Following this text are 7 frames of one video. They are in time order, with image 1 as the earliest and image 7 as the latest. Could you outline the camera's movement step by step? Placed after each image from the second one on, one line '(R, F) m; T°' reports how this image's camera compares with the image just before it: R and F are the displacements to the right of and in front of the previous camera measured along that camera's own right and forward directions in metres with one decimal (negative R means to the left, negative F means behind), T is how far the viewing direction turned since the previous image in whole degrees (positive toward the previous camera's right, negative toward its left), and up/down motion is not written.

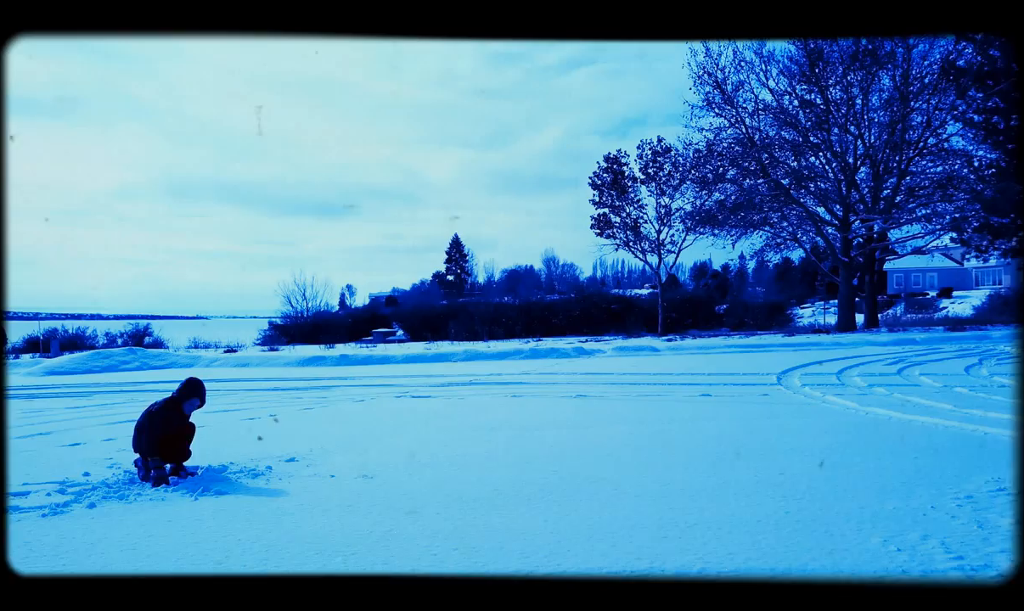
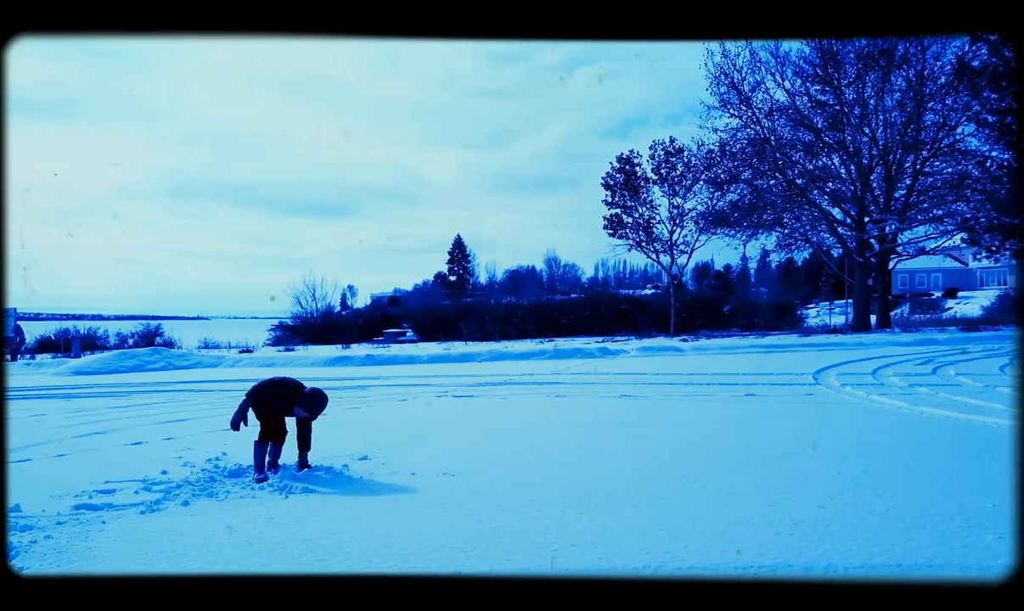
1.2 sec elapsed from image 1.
(-0.7, 0.0) m; 0°
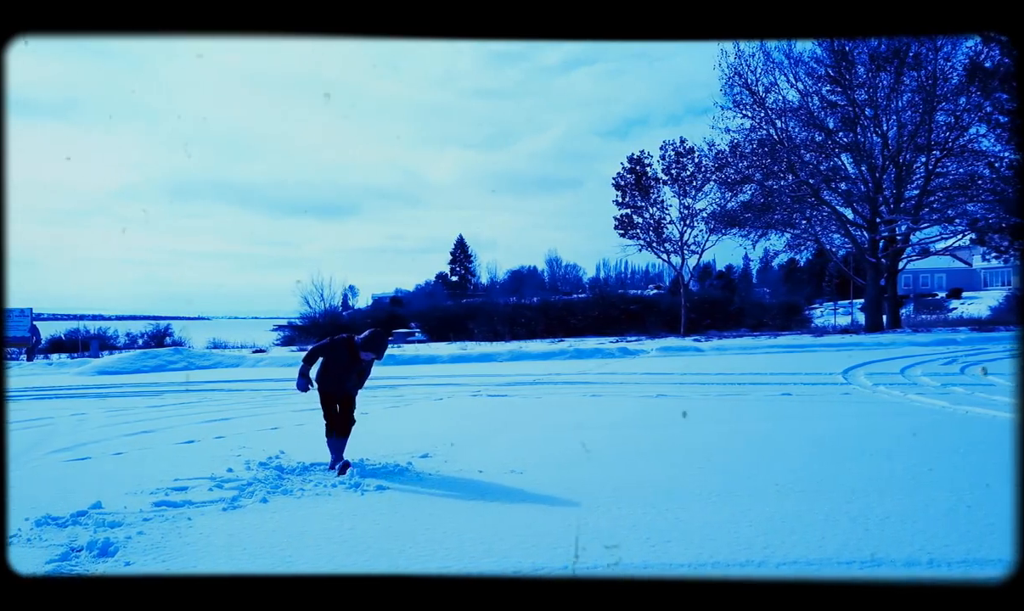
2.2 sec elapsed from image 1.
(-0.6, -0.1) m; 0°
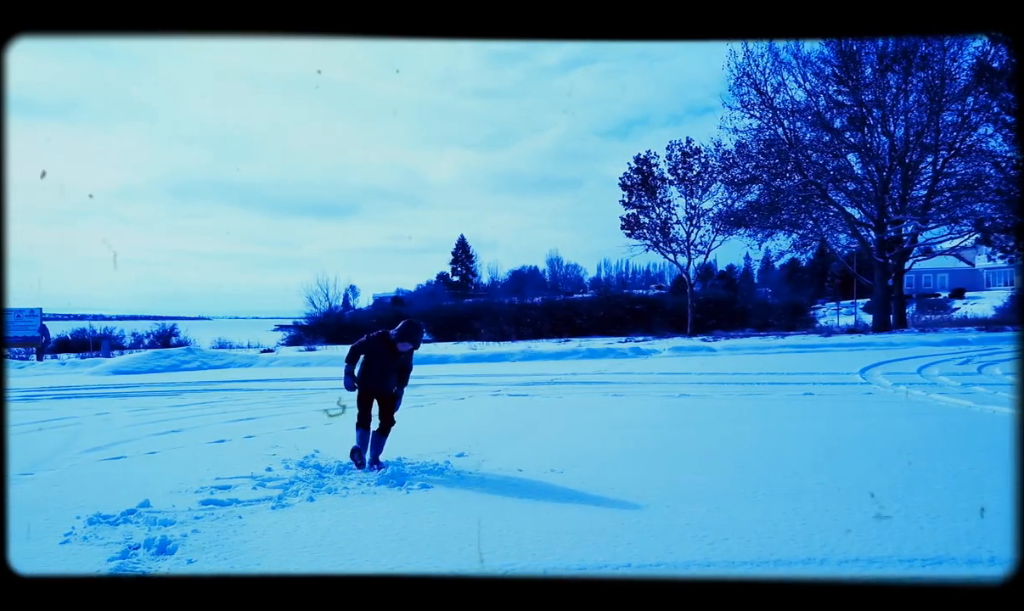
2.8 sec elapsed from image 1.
(-0.4, 0.0) m; 0°
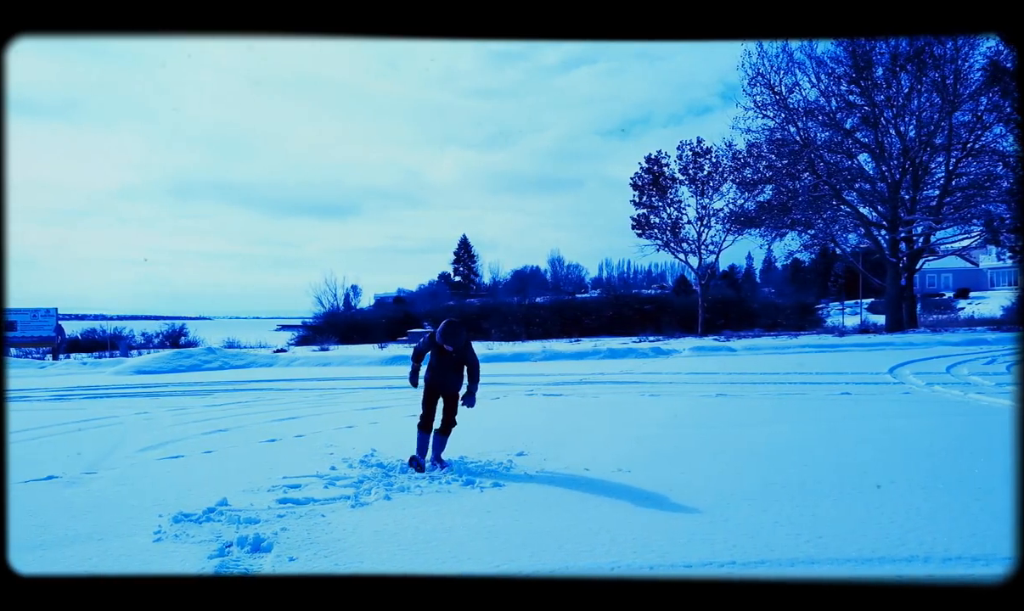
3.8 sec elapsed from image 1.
(-0.6, 0.0) m; 0°
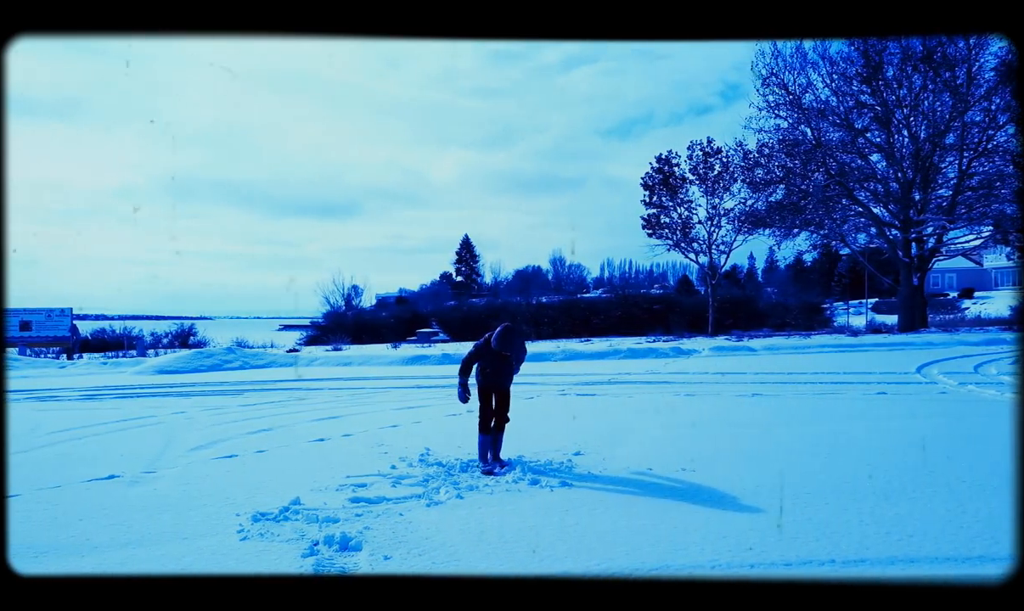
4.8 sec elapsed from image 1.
(-0.6, 0.0) m; 0°
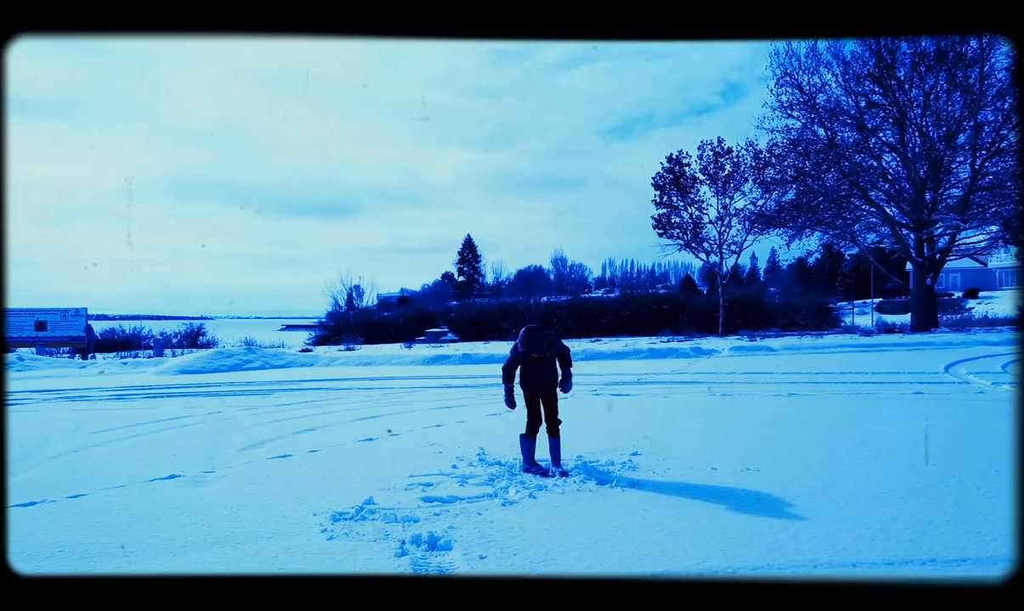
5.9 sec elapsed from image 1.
(-0.6, 0.0) m; 0°
